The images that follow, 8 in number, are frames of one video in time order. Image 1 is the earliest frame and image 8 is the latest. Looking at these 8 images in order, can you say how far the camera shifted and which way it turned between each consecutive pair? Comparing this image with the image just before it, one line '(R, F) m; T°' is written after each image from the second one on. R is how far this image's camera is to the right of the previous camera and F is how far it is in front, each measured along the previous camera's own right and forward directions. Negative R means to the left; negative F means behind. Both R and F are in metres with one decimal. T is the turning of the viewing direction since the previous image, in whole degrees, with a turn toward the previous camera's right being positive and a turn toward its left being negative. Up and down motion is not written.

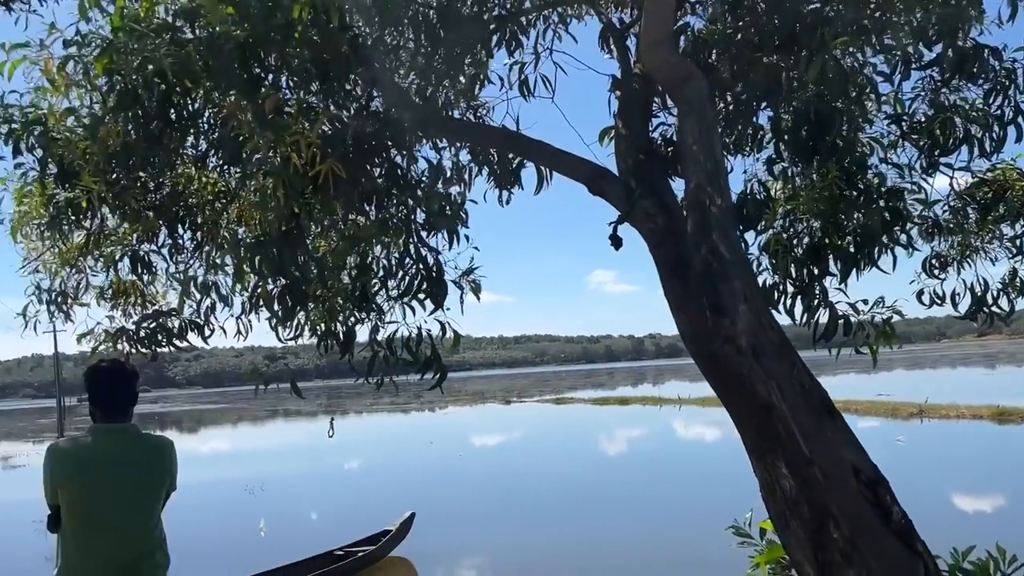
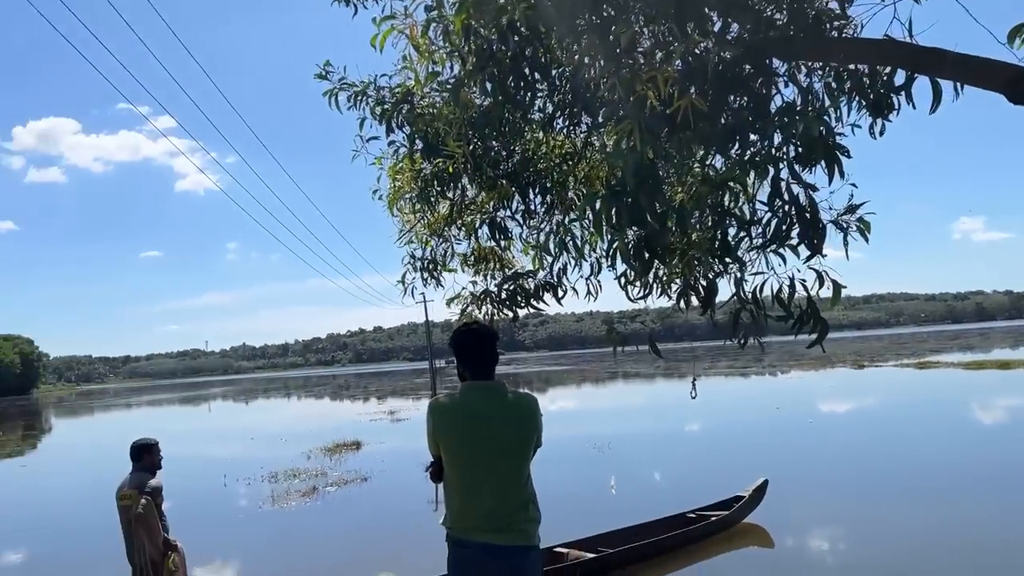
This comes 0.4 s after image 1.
(-0.1, +0.1) m; -23°
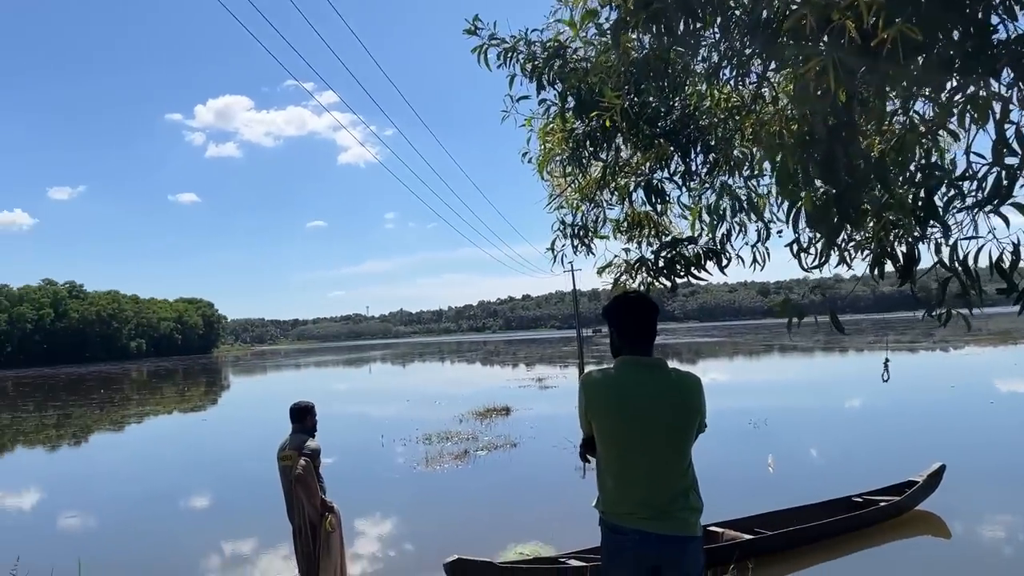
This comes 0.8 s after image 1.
(0.0, +0.1) m; -10°
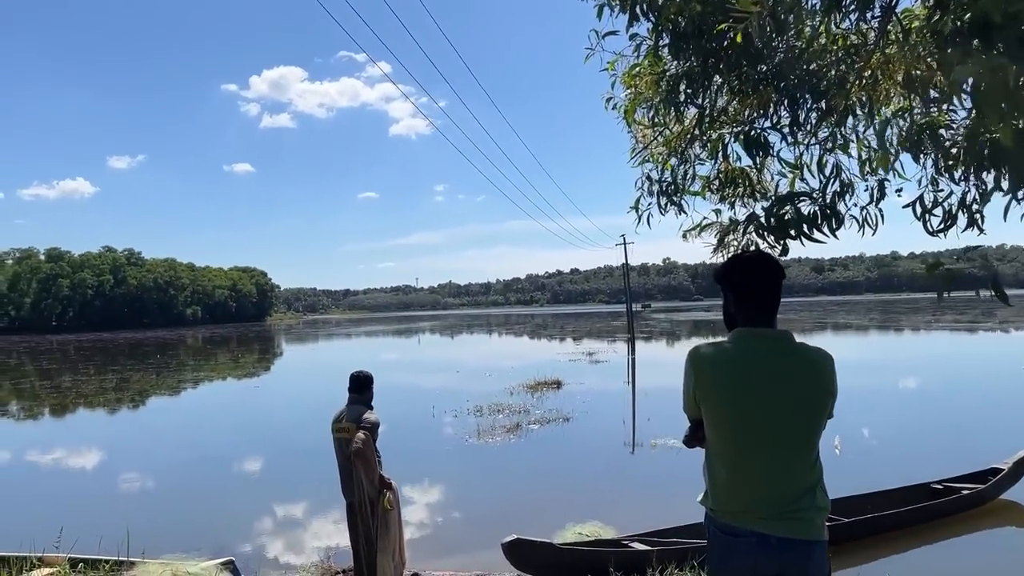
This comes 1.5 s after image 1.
(-0.1, +0.3) m; -3°
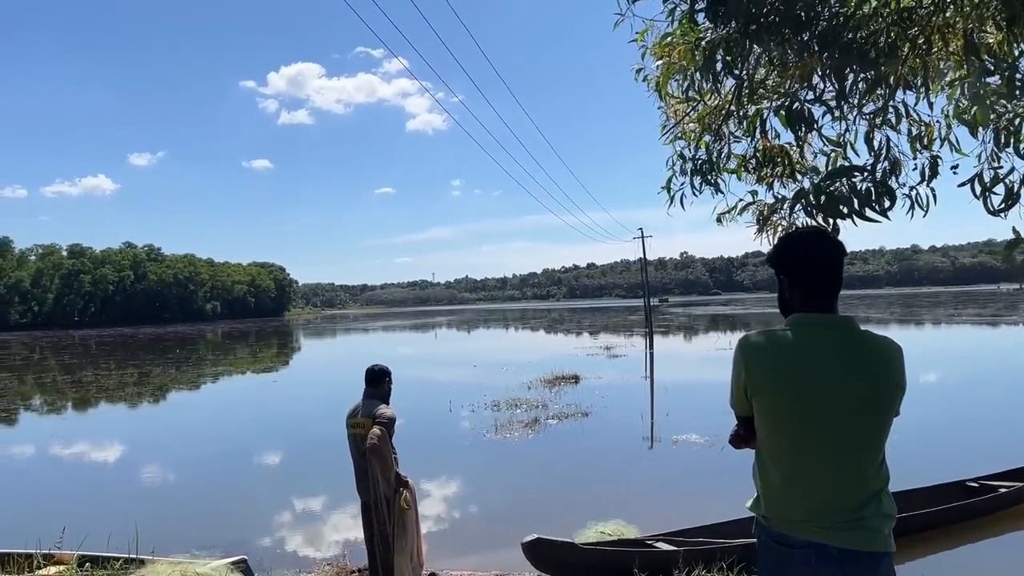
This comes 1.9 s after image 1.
(0.0, +0.2) m; -1°
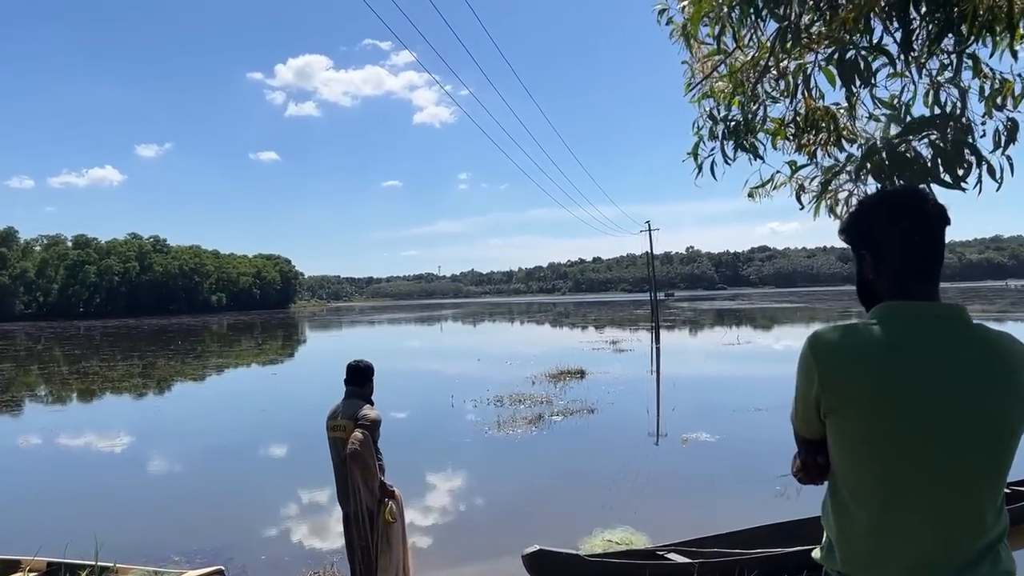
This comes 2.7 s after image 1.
(0.0, +0.4) m; 0°
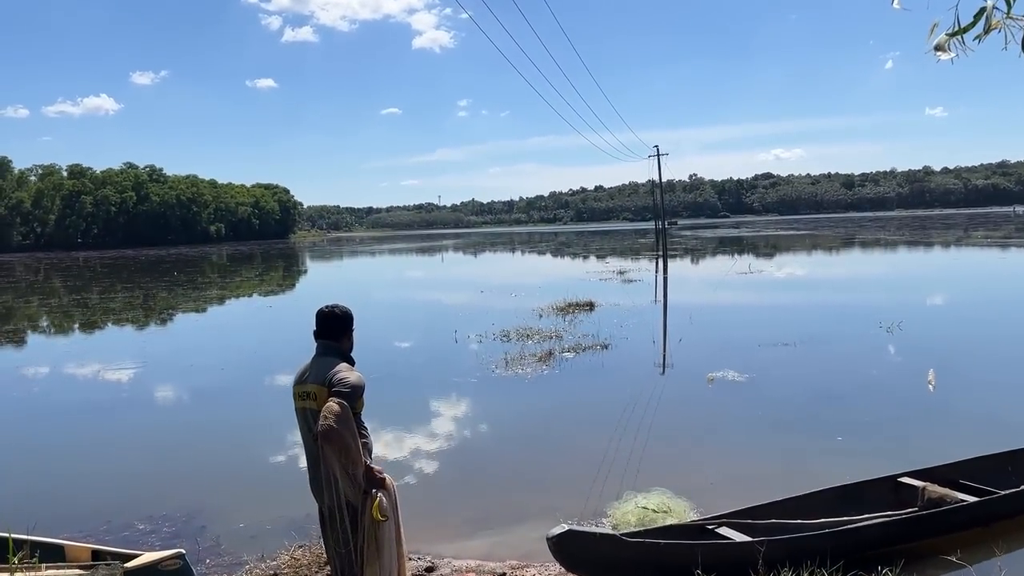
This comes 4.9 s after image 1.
(-0.1, +0.8) m; 0°
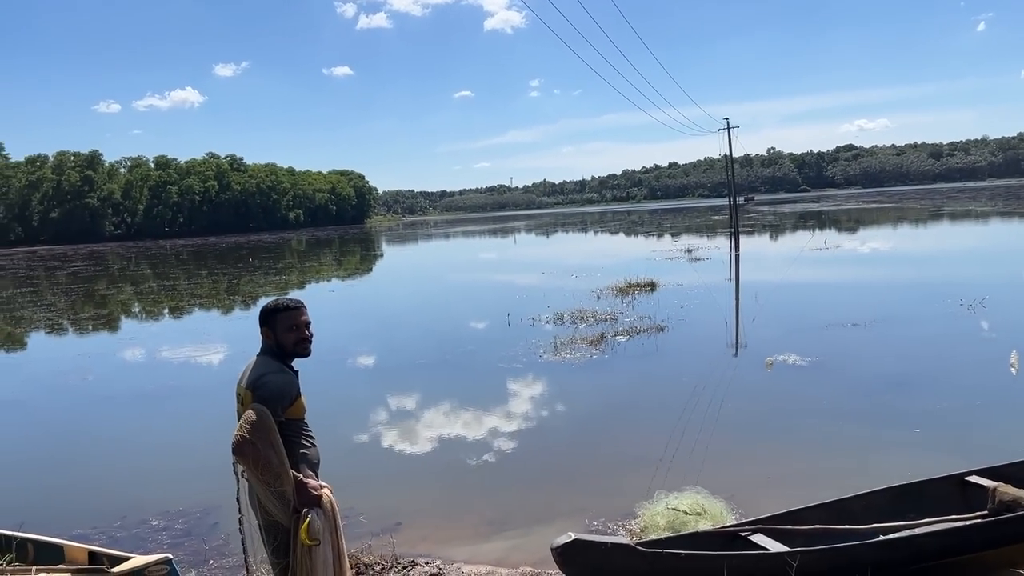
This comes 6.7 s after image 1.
(+0.3, +0.3) m; -5°
